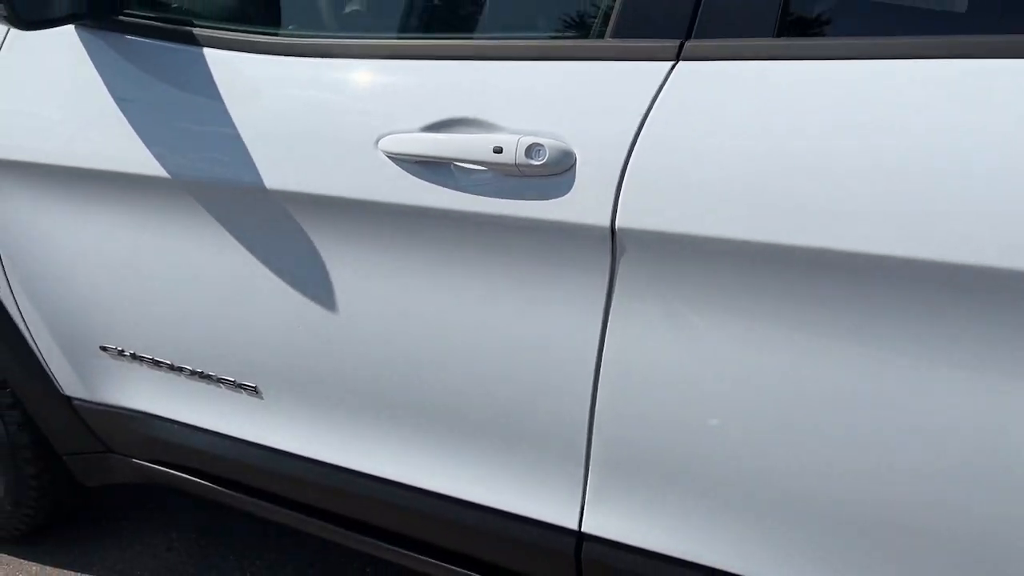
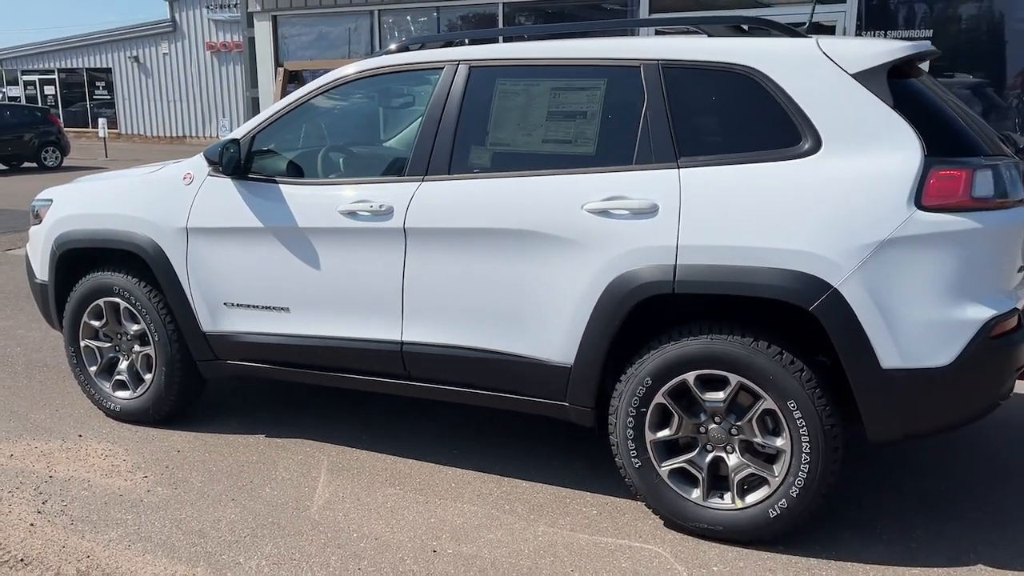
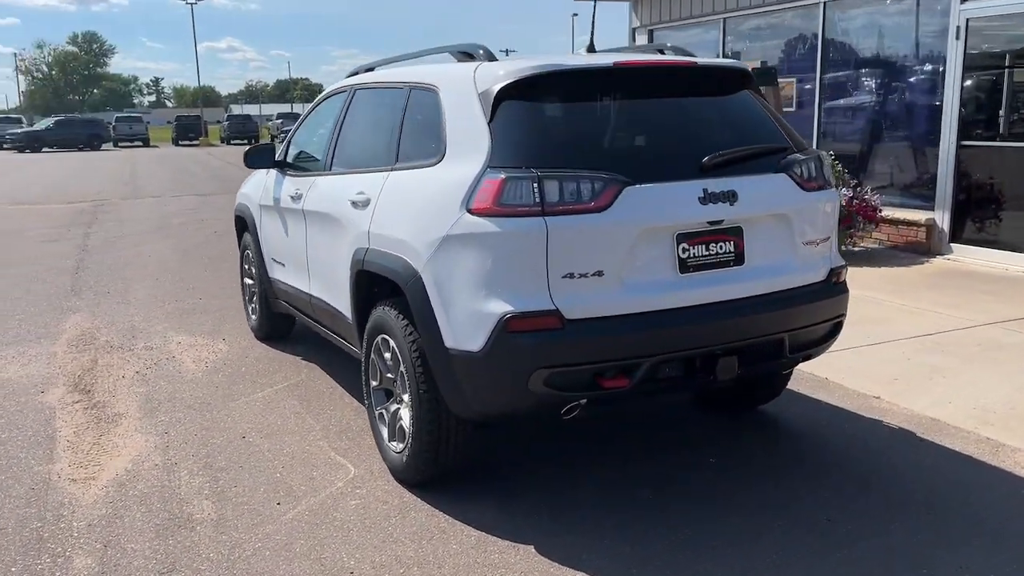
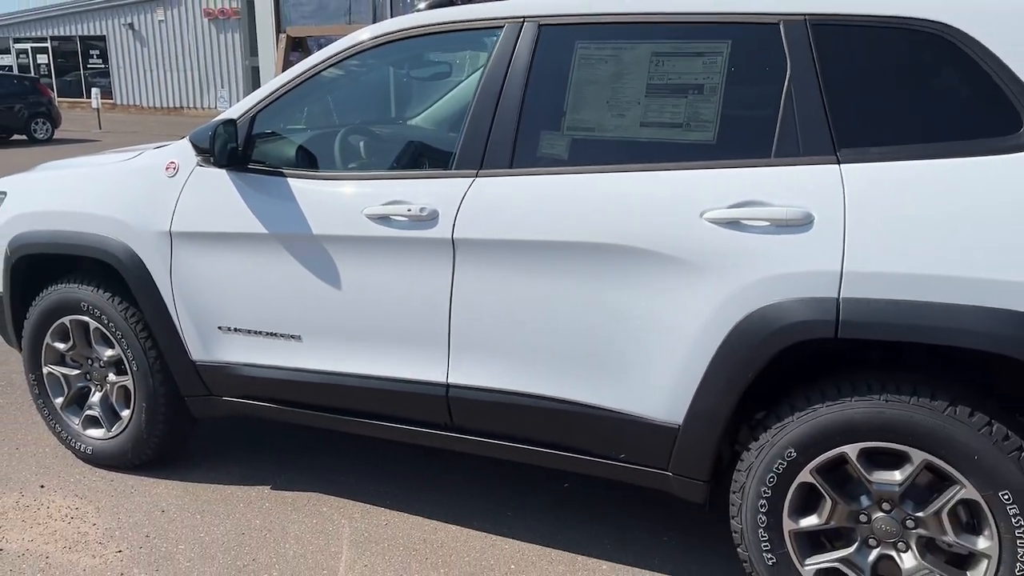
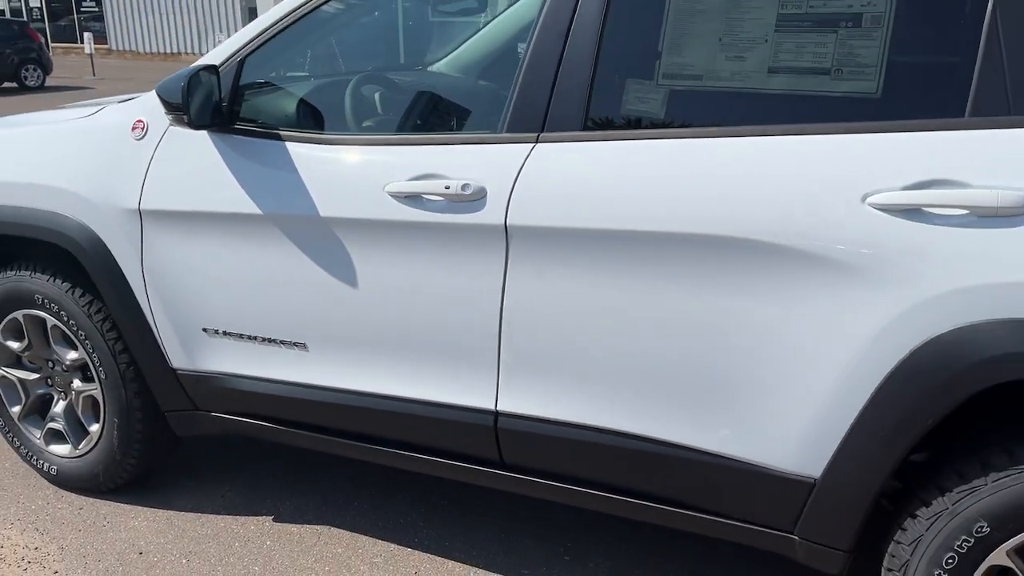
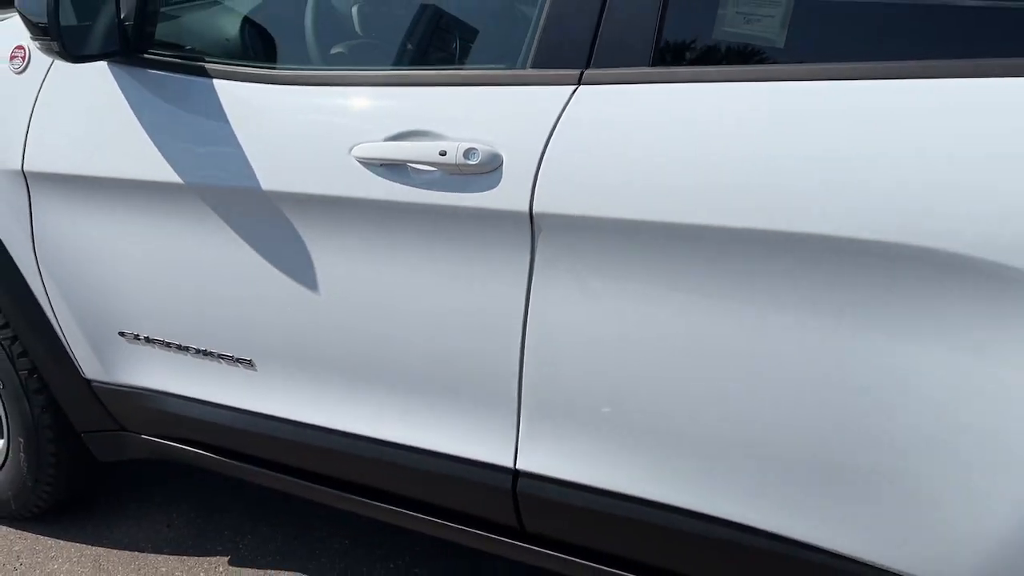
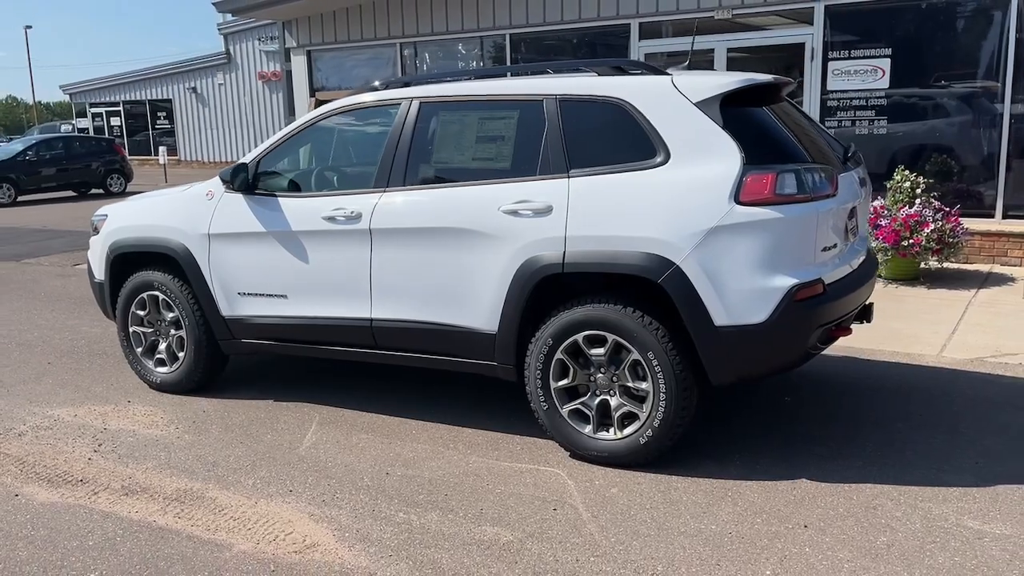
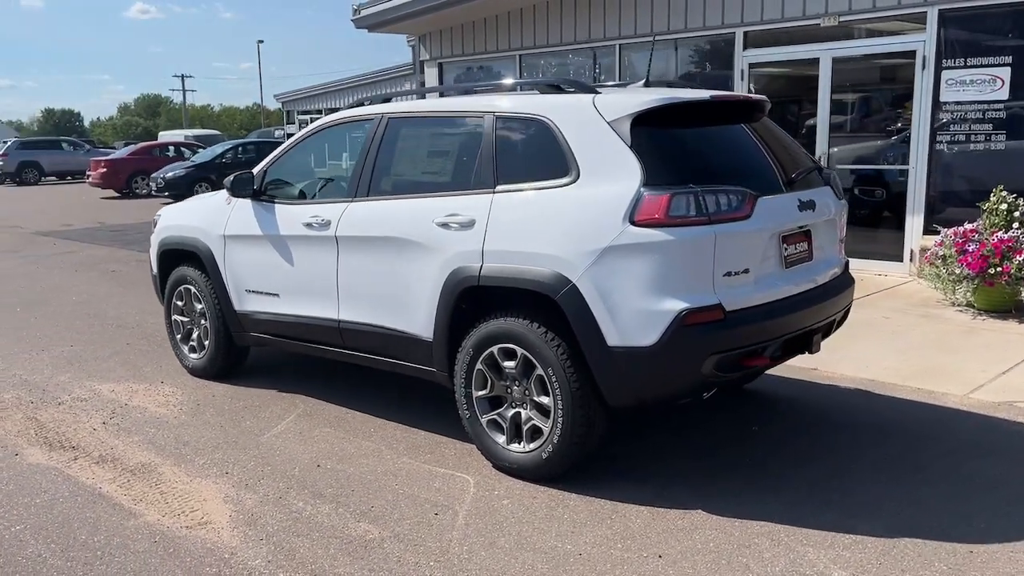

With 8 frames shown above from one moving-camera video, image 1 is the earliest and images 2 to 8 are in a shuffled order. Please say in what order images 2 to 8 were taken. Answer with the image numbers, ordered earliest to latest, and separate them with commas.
6, 5, 4, 2, 7, 8, 3
